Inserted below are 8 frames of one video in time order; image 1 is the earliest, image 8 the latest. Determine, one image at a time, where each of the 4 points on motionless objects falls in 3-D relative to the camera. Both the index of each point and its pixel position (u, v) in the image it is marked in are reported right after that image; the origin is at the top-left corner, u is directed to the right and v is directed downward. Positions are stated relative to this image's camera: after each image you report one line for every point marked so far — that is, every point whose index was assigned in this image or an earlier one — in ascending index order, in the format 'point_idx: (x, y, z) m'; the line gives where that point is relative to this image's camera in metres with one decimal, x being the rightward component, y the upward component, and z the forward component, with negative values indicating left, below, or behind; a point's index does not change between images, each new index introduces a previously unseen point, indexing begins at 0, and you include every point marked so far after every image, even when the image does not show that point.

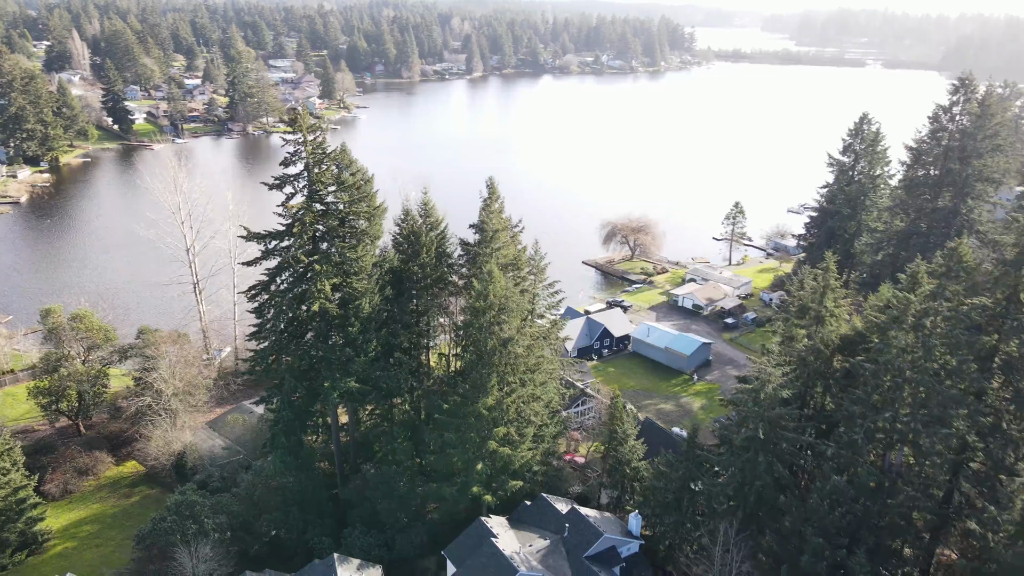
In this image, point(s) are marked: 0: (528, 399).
0: (+0.4, -2.9, +18.9) m
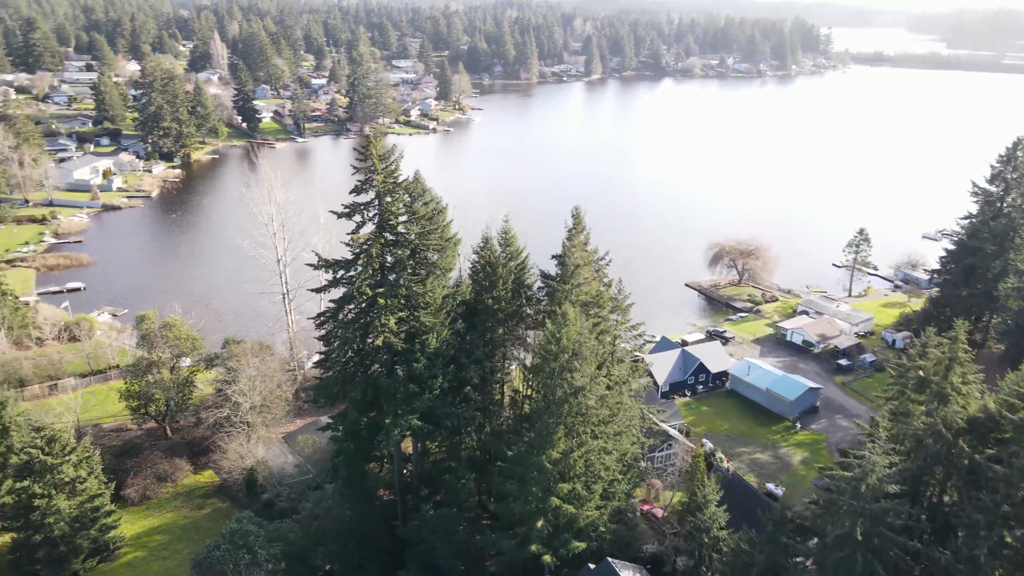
0: (+2.1, -4.0, +17.5) m
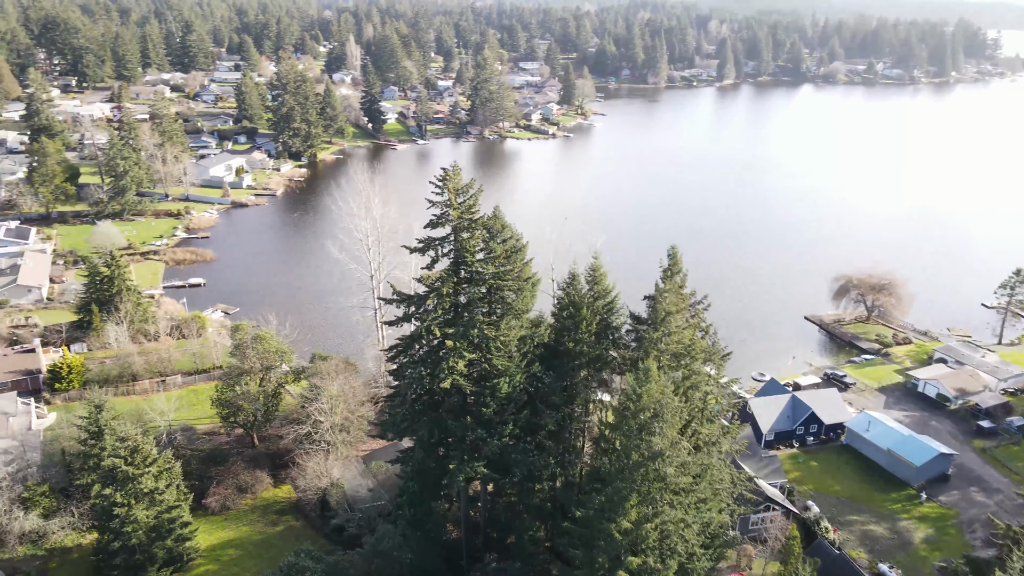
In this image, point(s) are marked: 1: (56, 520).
0: (+3.6, -5.1, +15.8) m
1: (-12.0, -6.1, +19.2) m
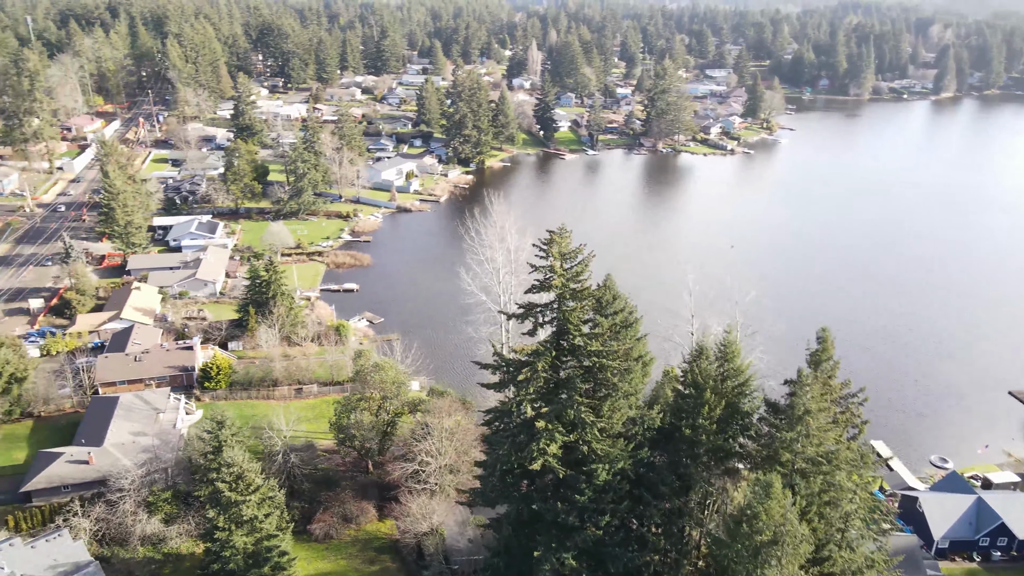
0: (+5.1, -7.0, +13.2) m
1: (-9.3, -6.6, +20.1) m
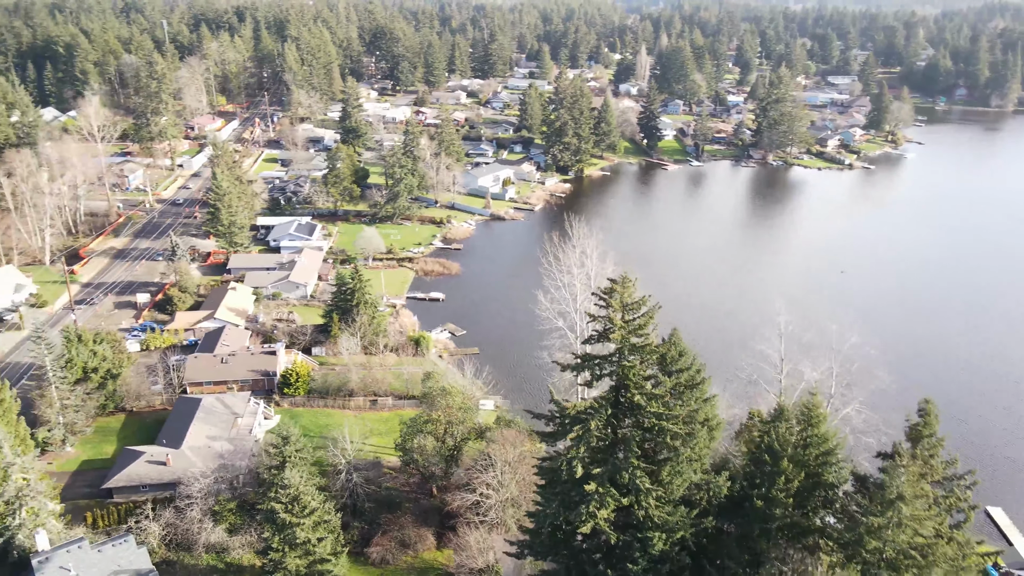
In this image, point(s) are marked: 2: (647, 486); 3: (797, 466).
0: (+5.6, -8.1, +11.5) m
1: (-7.7, -7.0, +20.4) m
2: (+2.4, -3.6, +13.0) m
3: (+5.6, -3.5, +14.1) m
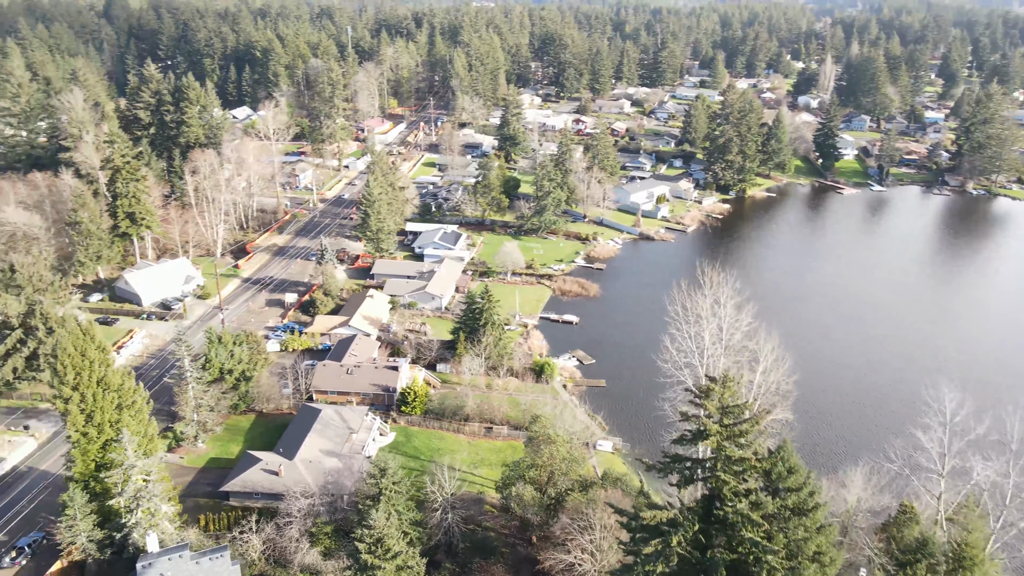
0: (+5.8, -9.8, +8.9) m
1: (-5.1, -7.7, +20.4) m
2: (+3.4, -5.1, +11.0) m
3: (+6.8, -5.3, +11.4) m
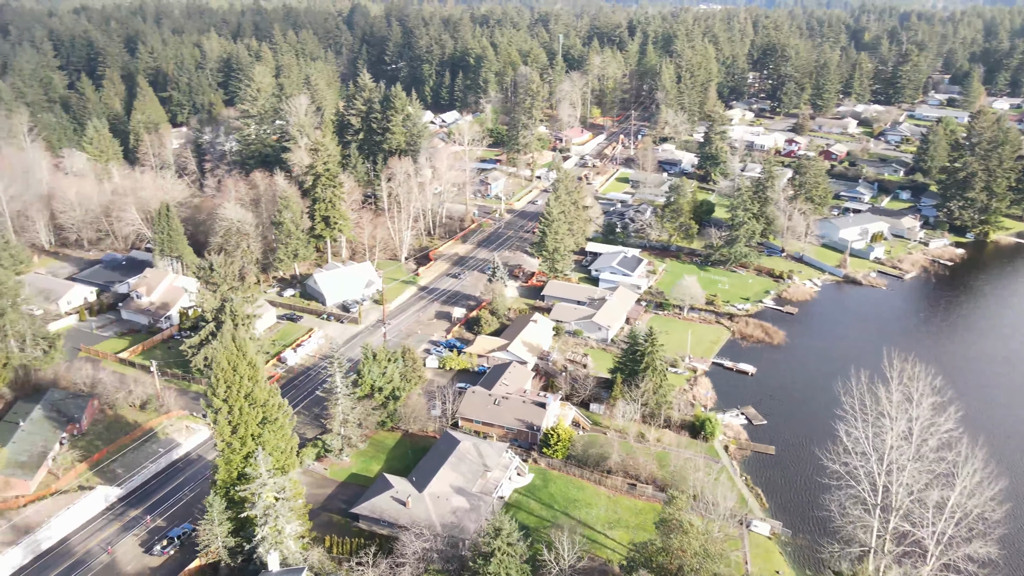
0: (+5.1, -11.9, +5.9) m
1: (-2.1, -8.9, +19.9) m
2: (+3.9, -7.0, +8.5) m
3: (+7.2, -7.5, +8.0) m
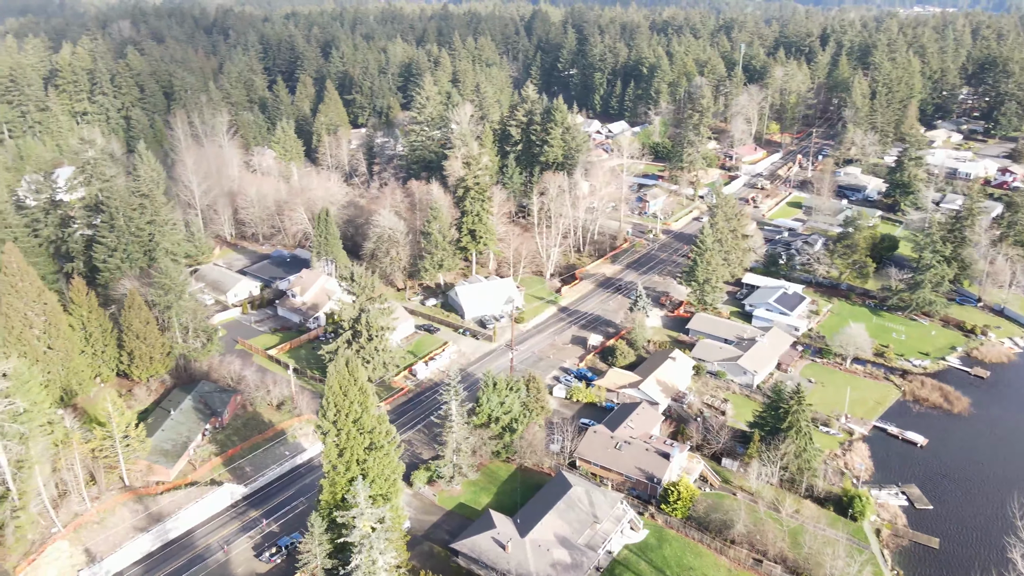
0: (+3.7, -13.6, +3.6) m
1: (+0.2, -10.1, +18.8) m
2: (+3.5, -8.6, +6.4) m
3: (+6.6, -9.4, +5.1) m
